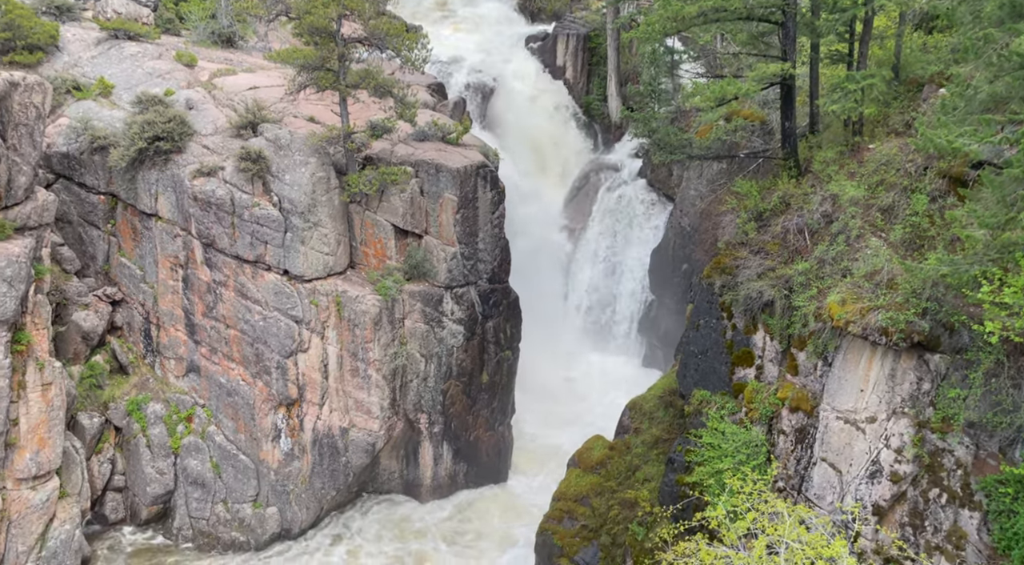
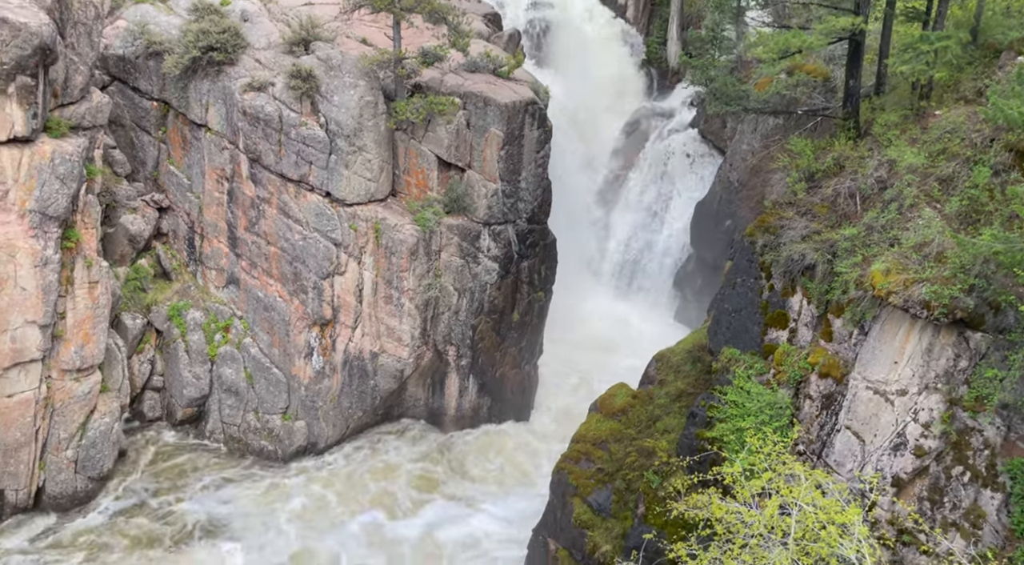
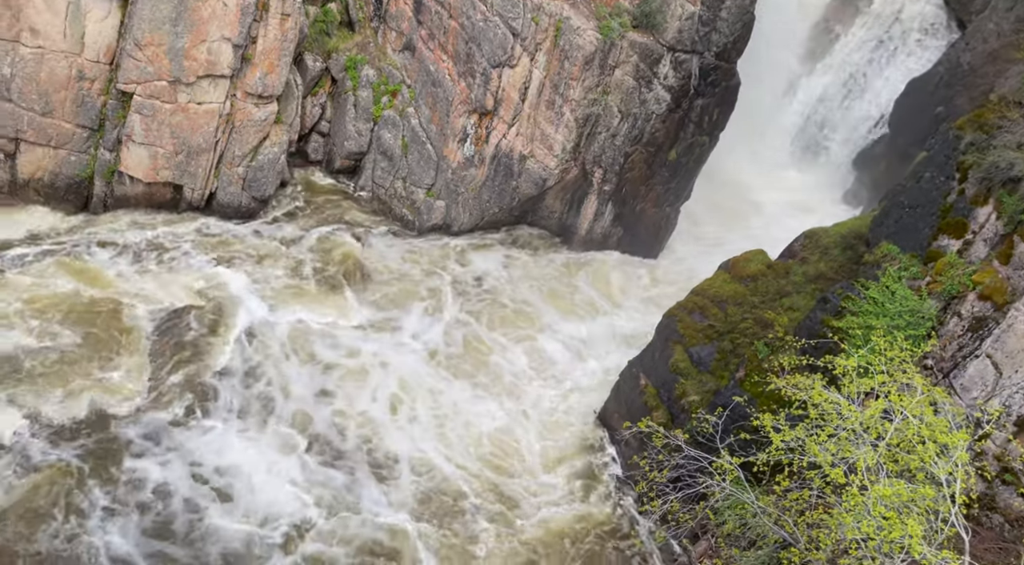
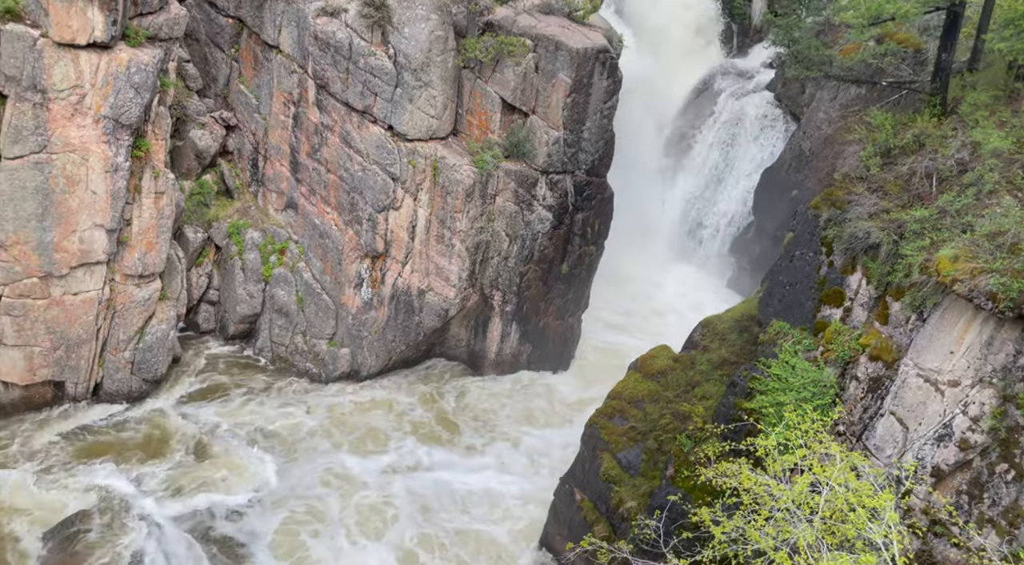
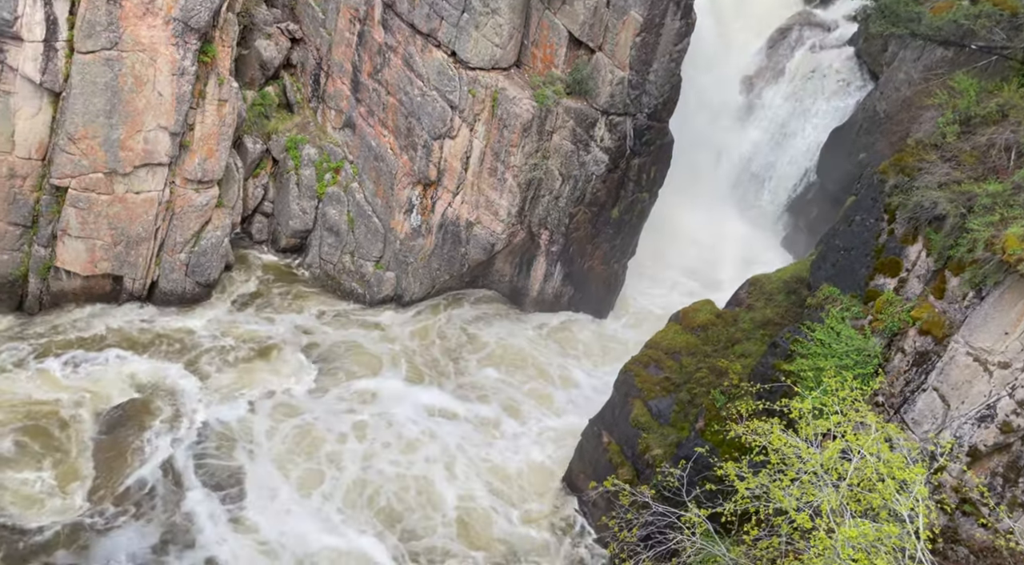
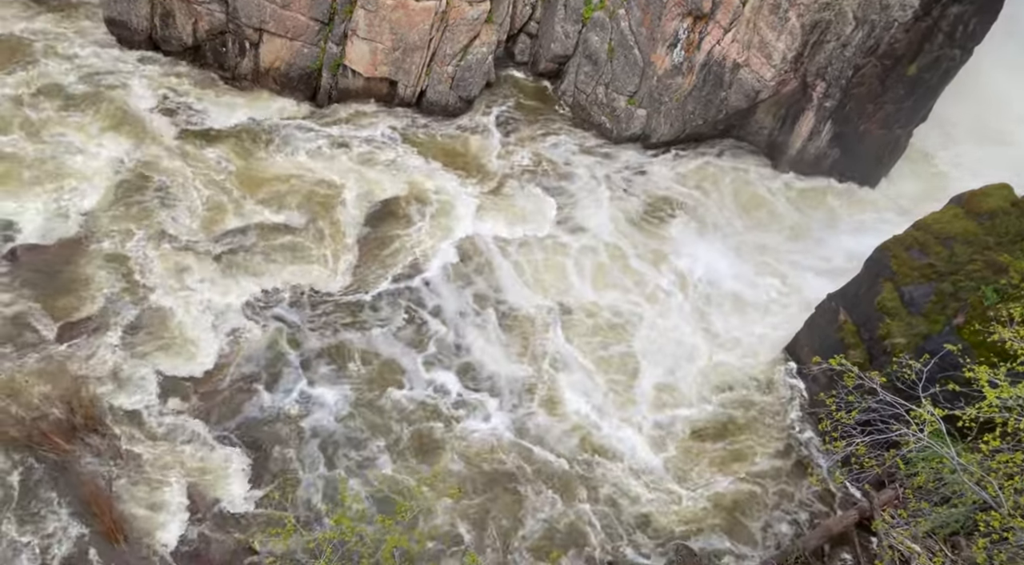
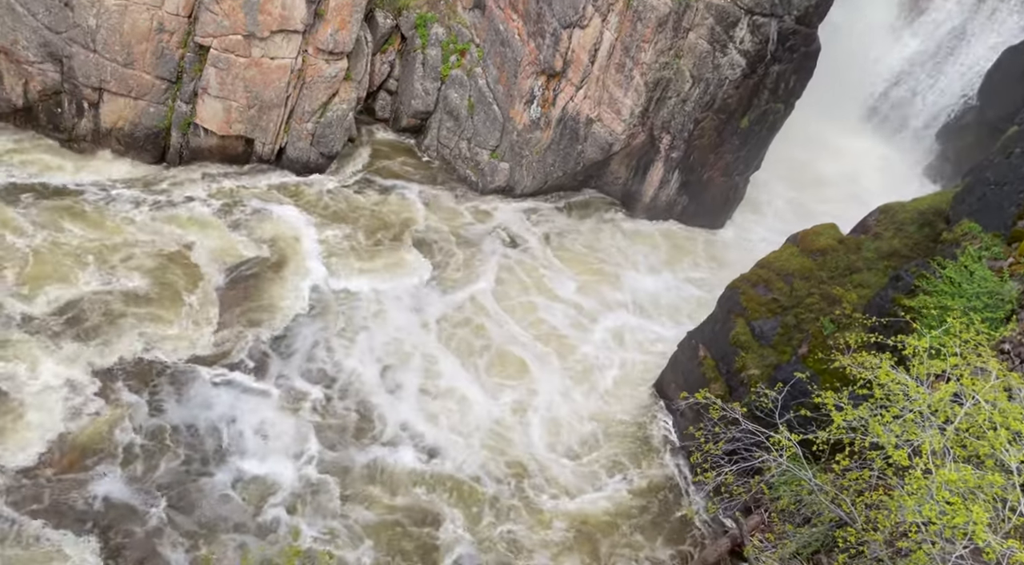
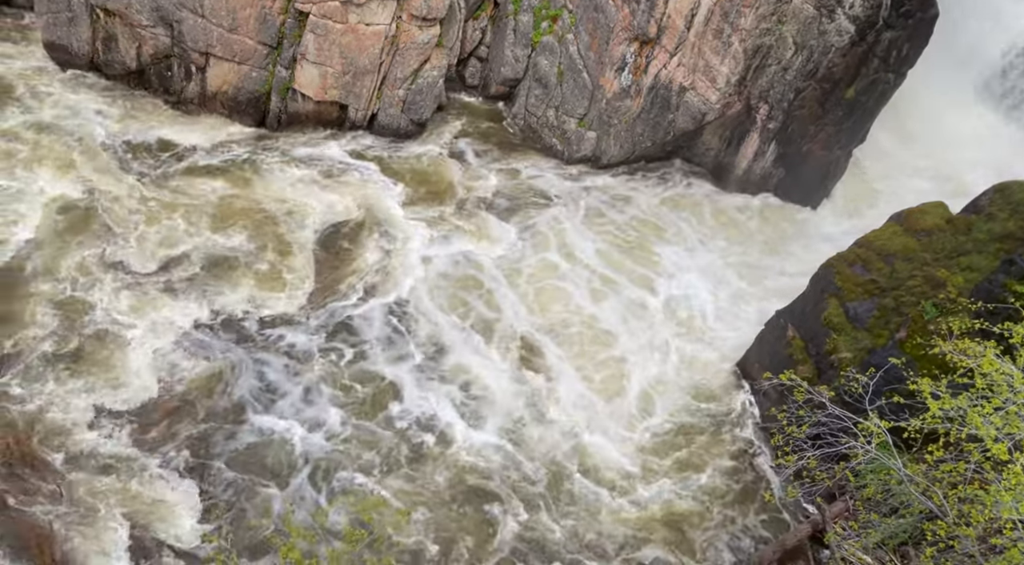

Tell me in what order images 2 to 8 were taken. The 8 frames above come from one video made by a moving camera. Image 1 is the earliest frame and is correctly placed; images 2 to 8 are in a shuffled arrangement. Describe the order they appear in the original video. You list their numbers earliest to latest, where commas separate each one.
2, 4, 5, 3, 7, 8, 6
